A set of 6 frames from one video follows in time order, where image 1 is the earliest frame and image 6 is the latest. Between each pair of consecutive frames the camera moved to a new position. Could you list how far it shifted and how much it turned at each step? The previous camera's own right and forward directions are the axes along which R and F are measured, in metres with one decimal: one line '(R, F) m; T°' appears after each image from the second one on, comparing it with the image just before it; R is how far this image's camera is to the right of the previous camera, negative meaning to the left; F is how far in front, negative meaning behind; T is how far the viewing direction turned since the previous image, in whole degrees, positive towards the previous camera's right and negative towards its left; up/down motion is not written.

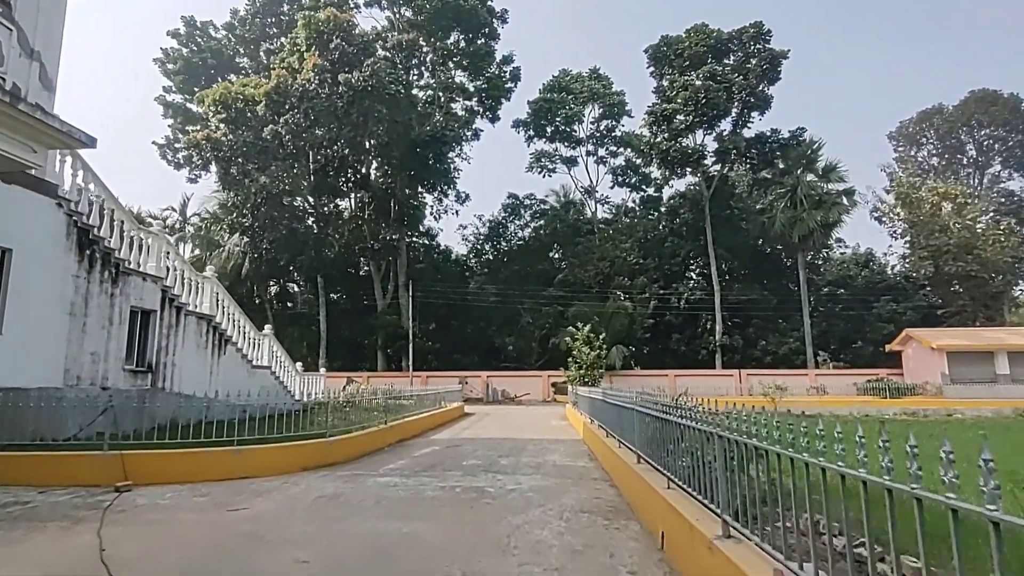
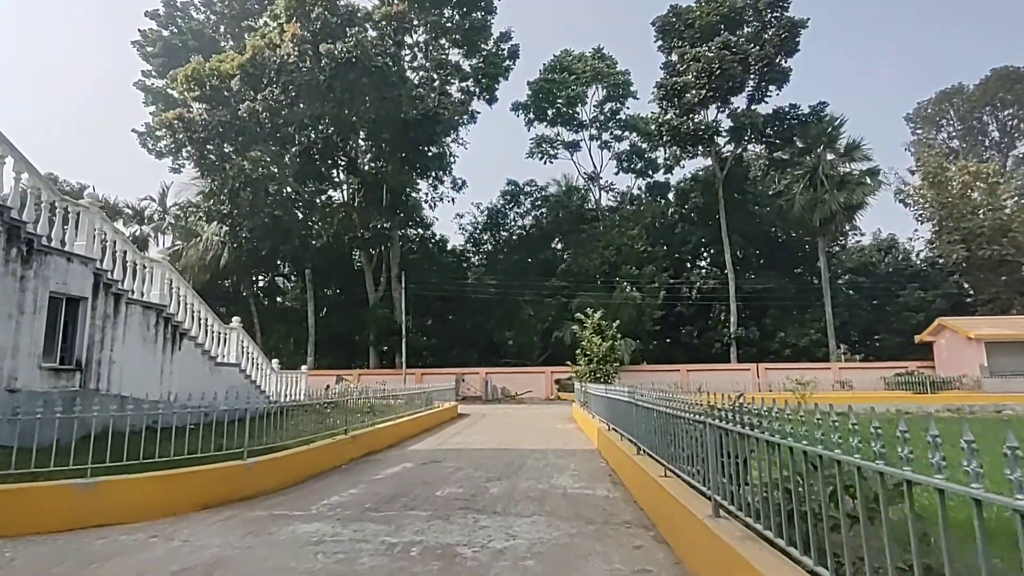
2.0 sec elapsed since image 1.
(+0.1, +2.3) m; 0°
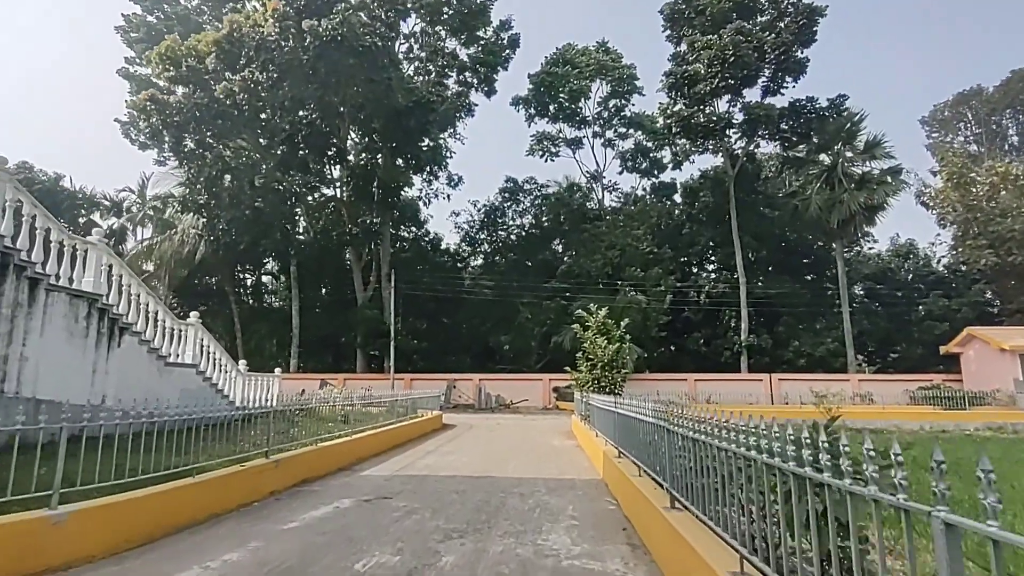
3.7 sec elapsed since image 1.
(+0.2, +2.0) m; 0°
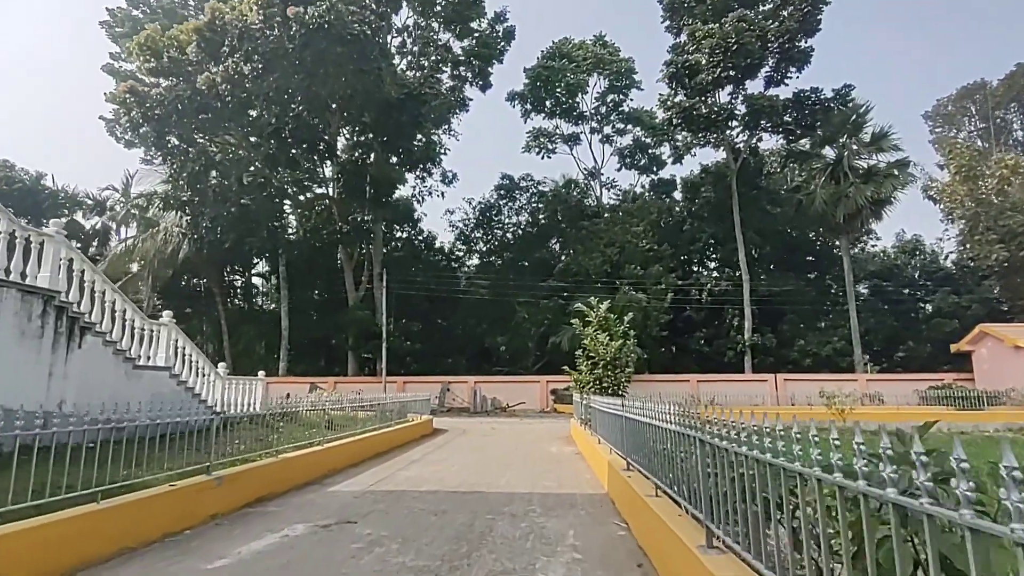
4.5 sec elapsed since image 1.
(+0.1, +1.0) m; 0°
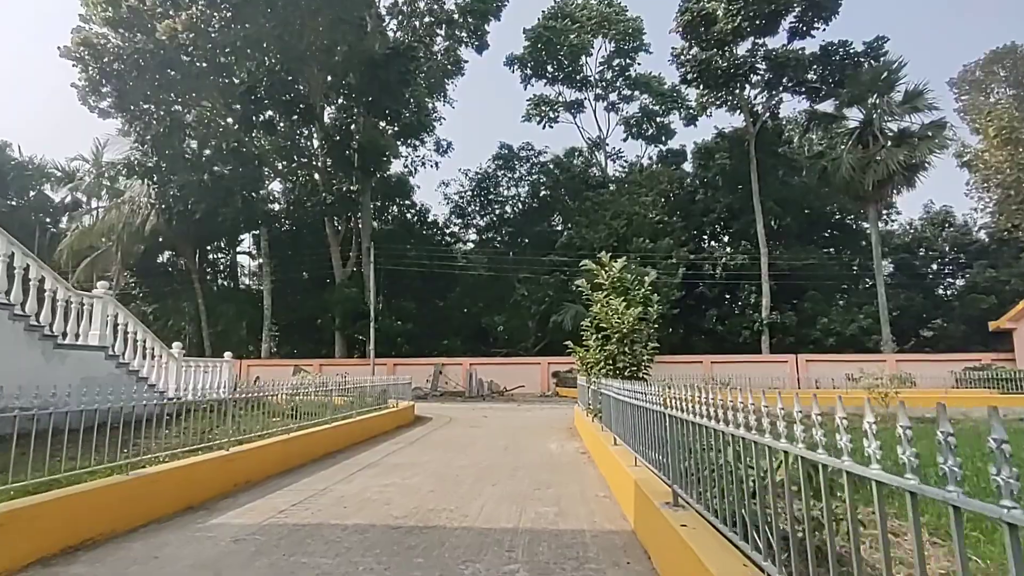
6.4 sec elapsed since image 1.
(+0.2, +2.2) m; 0°
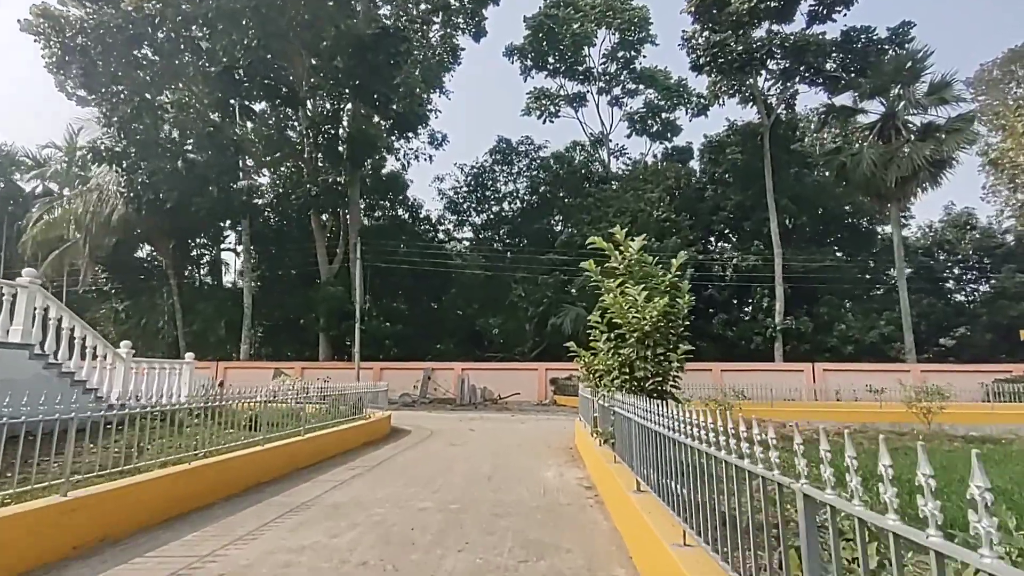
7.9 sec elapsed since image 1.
(+0.1, +1.8) m; 0°
